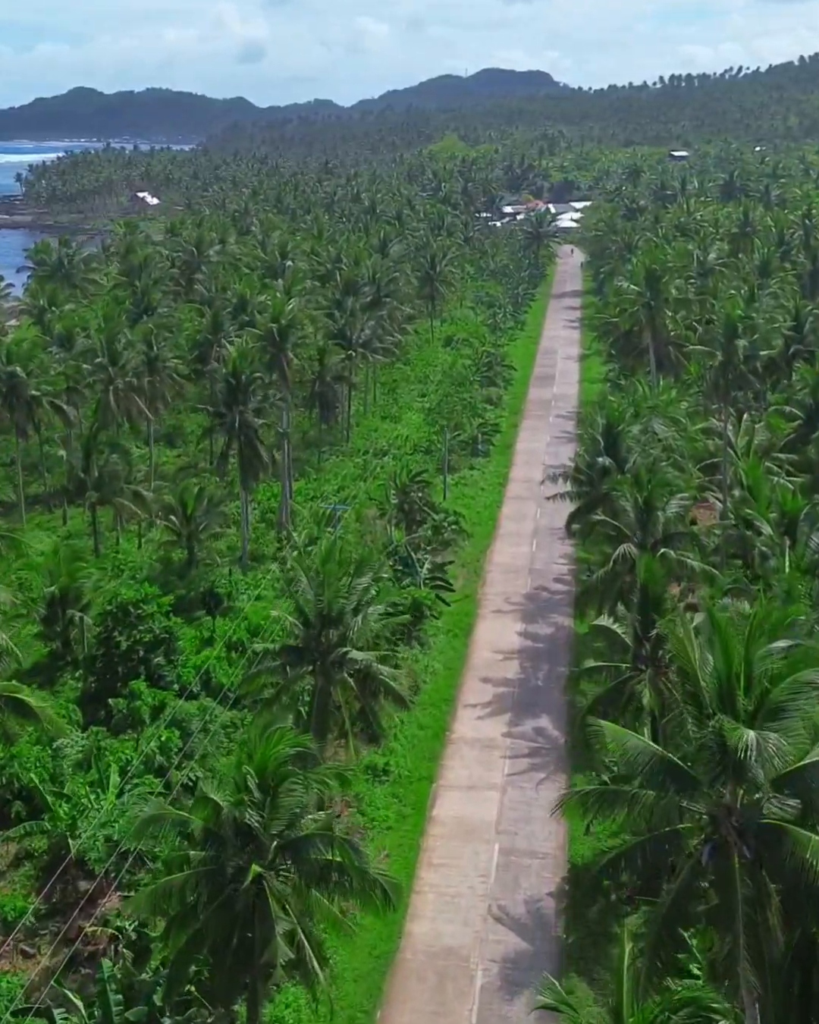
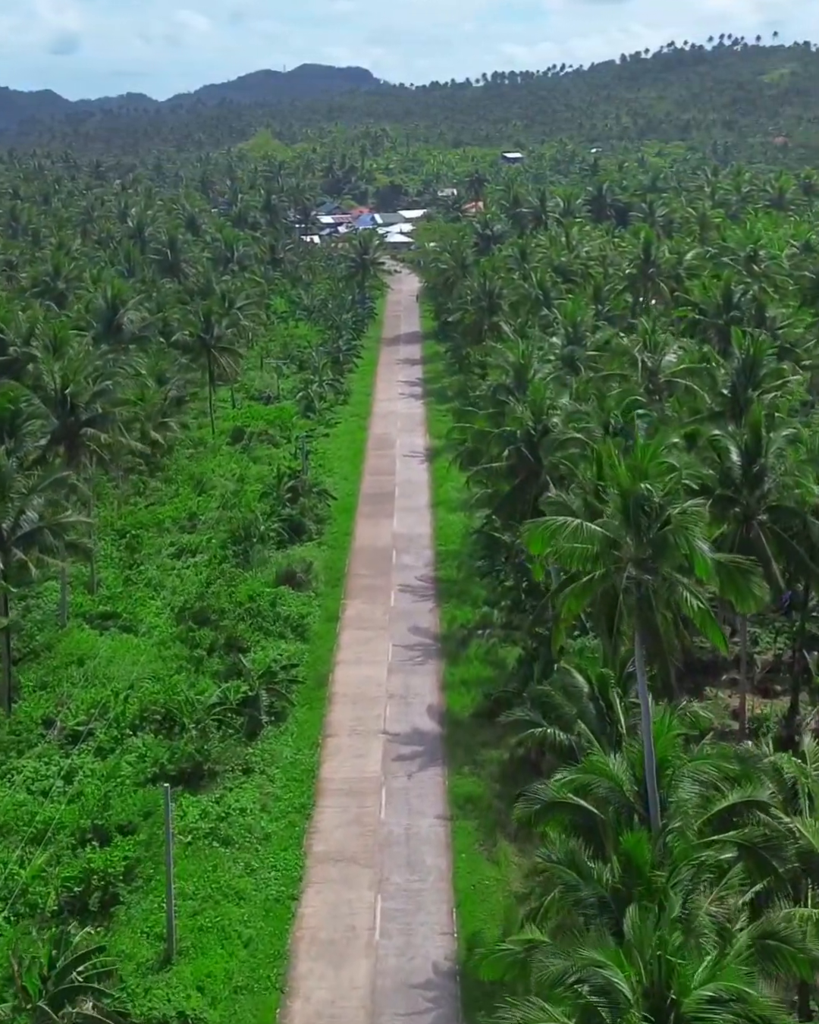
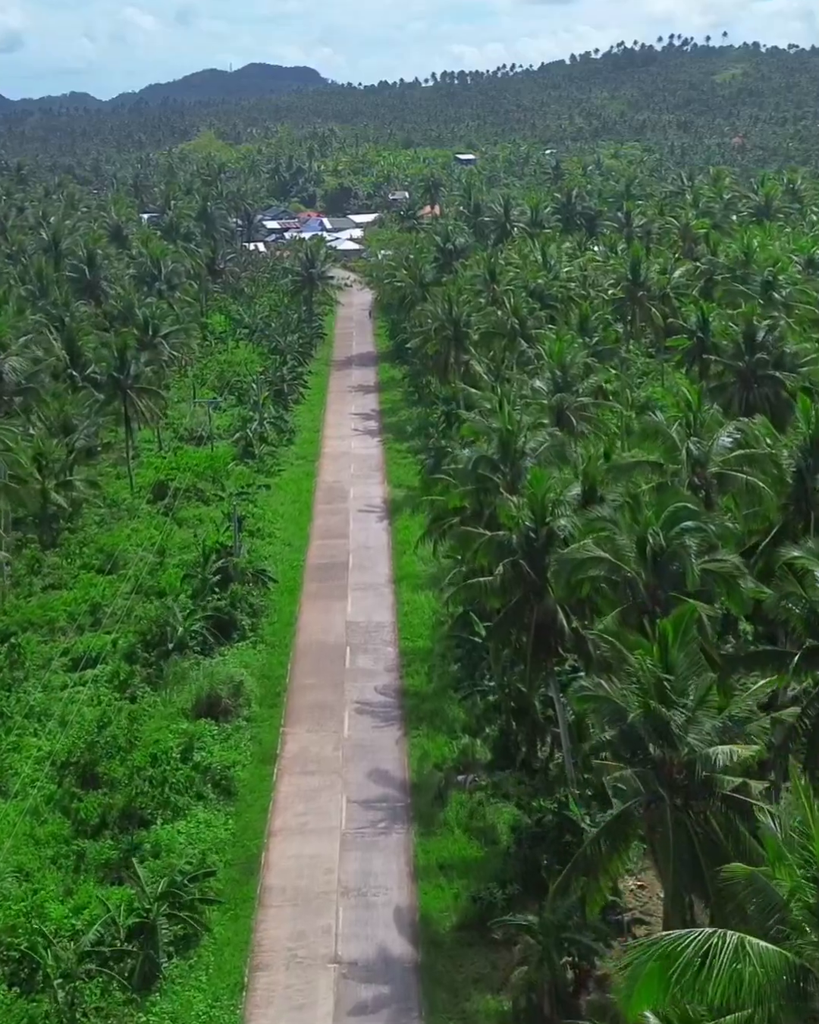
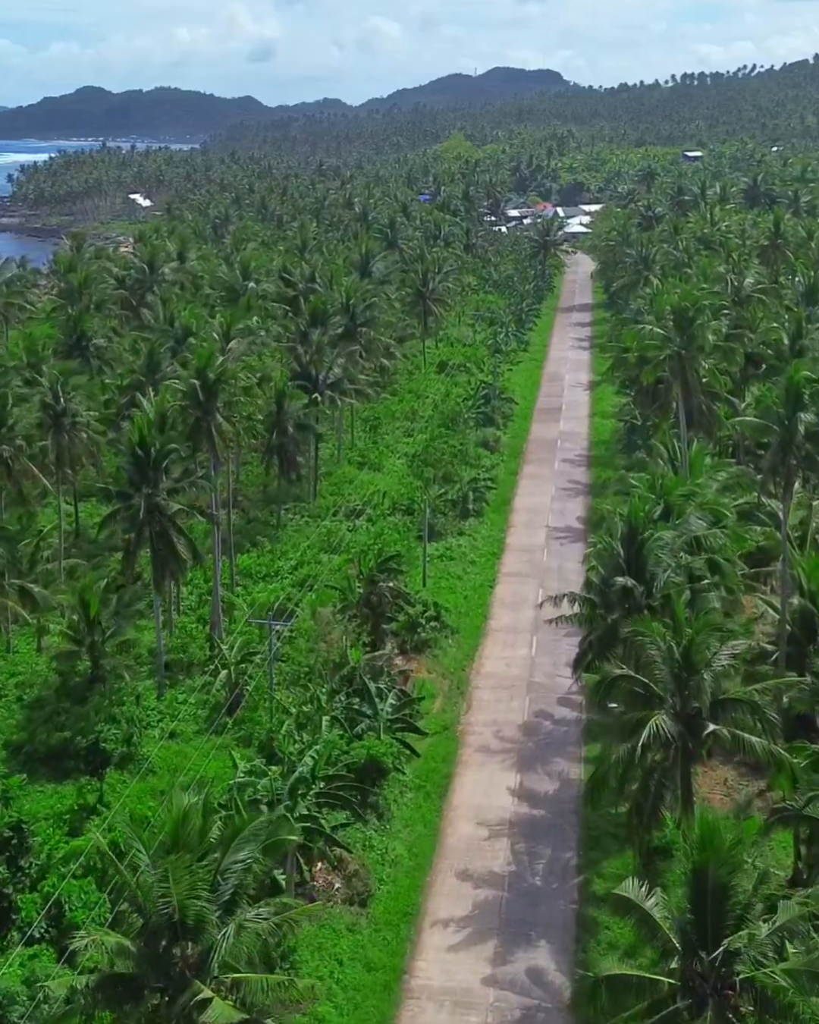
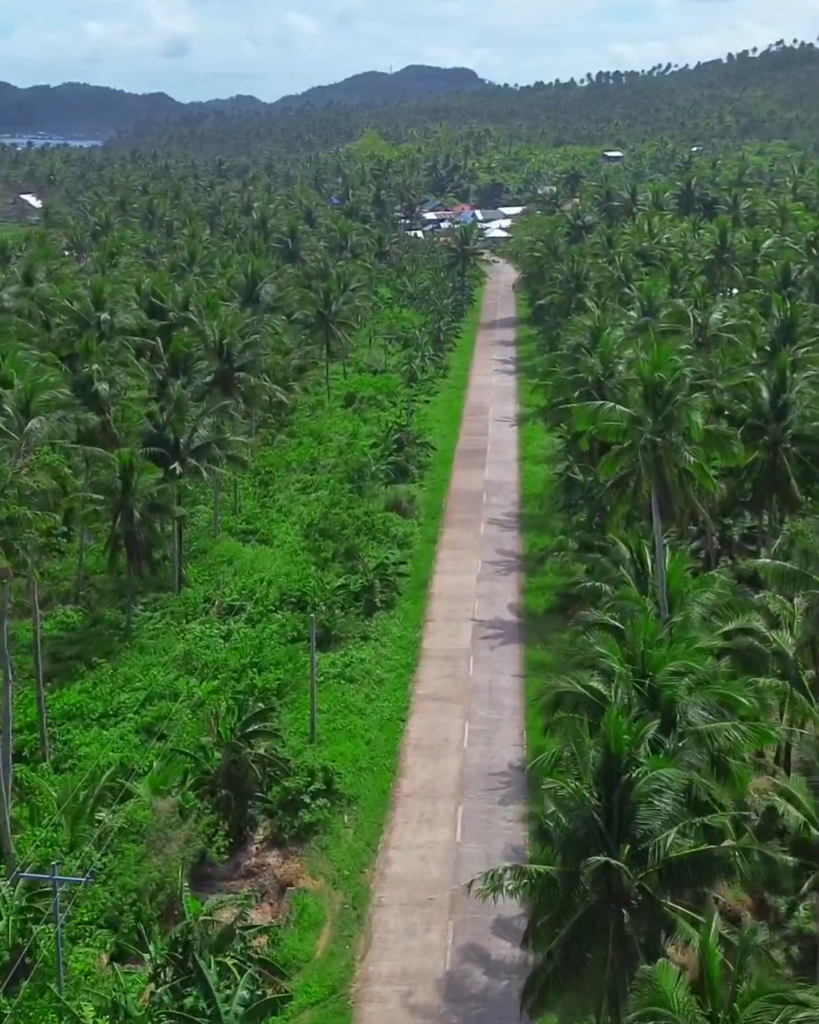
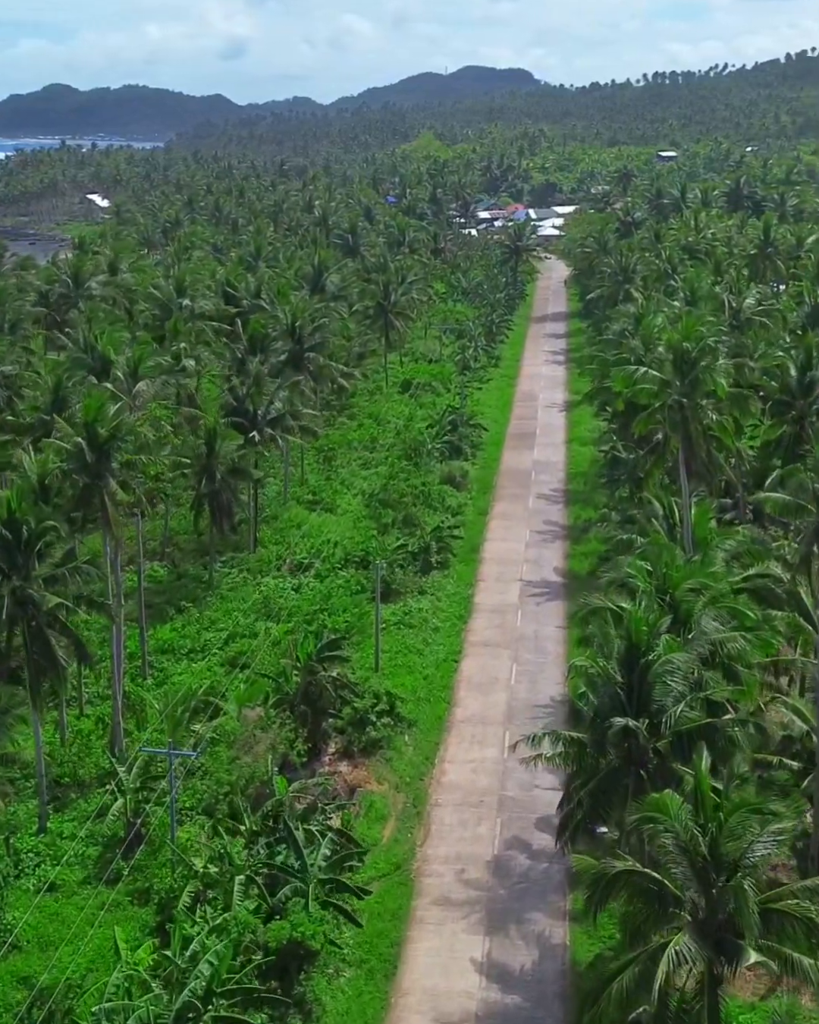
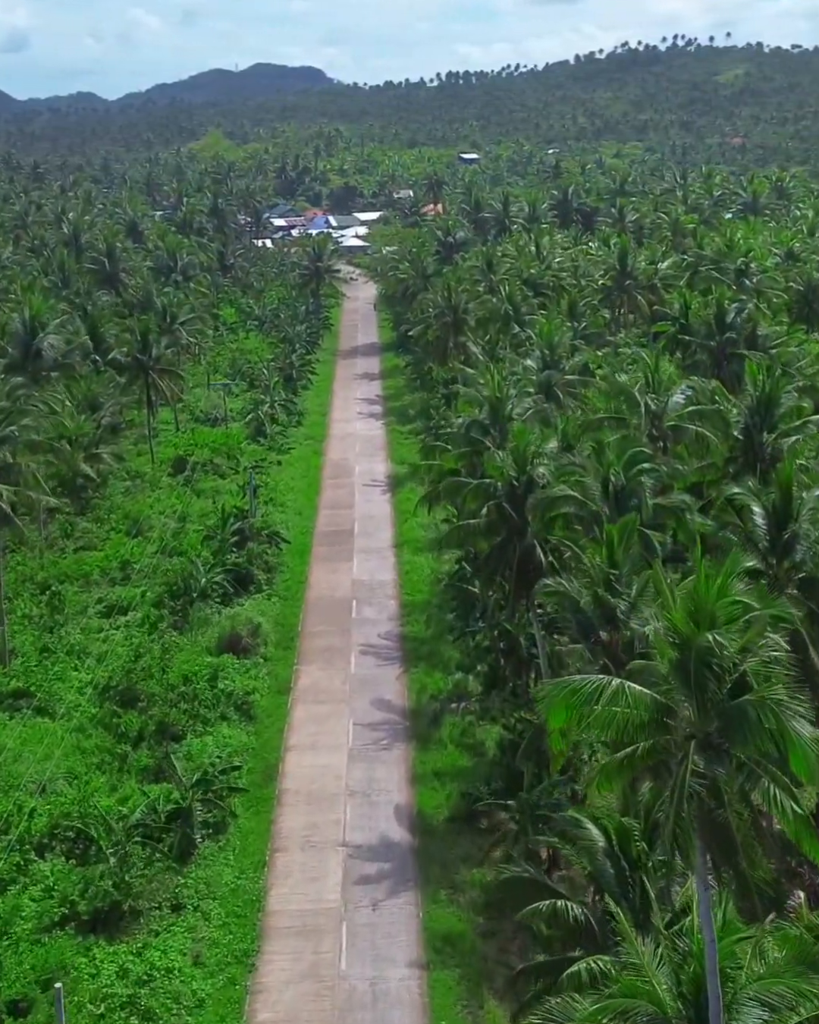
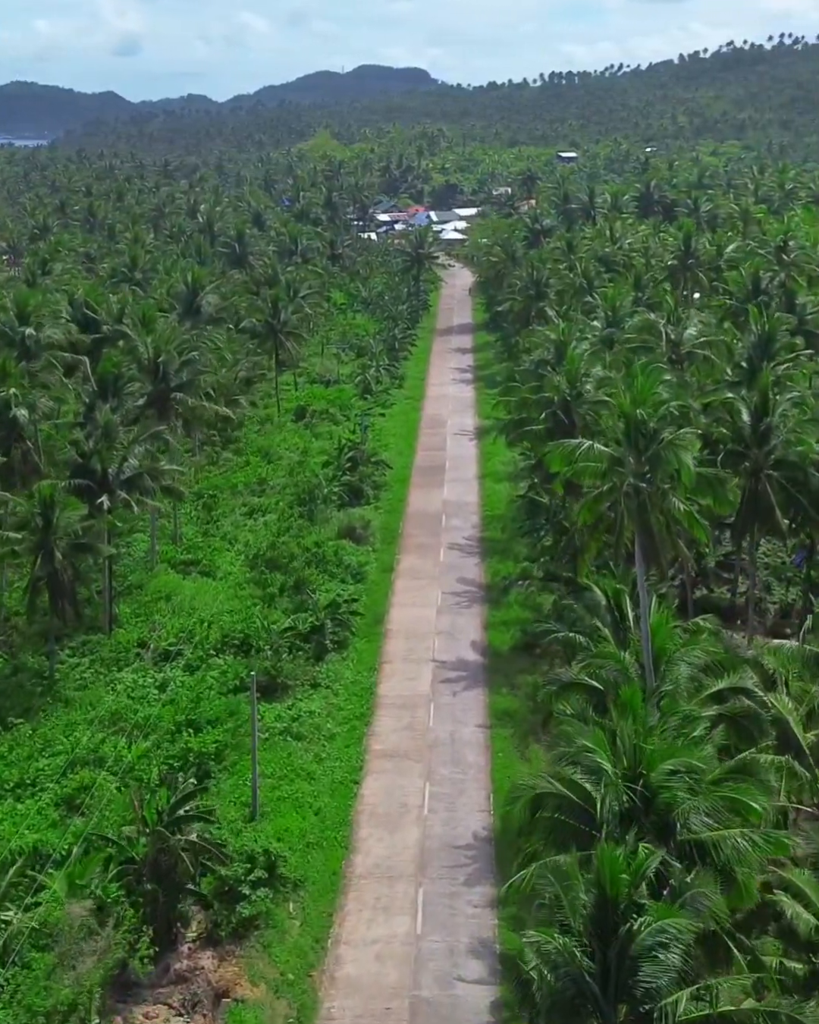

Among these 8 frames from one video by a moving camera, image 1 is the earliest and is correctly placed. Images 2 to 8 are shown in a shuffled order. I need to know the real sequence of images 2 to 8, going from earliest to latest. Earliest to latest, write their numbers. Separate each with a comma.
4, 6, 5, 8, 2, 7, 3
